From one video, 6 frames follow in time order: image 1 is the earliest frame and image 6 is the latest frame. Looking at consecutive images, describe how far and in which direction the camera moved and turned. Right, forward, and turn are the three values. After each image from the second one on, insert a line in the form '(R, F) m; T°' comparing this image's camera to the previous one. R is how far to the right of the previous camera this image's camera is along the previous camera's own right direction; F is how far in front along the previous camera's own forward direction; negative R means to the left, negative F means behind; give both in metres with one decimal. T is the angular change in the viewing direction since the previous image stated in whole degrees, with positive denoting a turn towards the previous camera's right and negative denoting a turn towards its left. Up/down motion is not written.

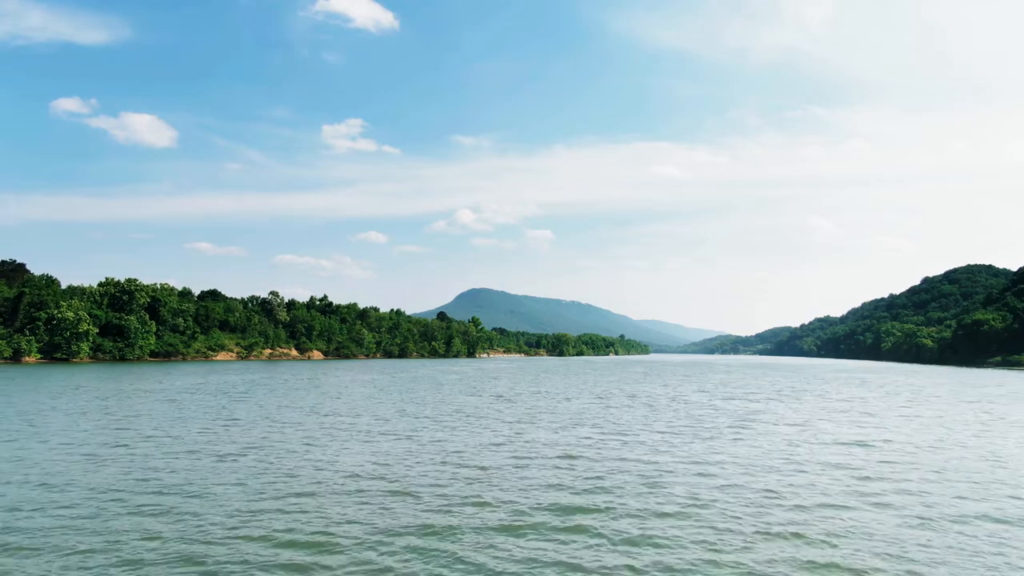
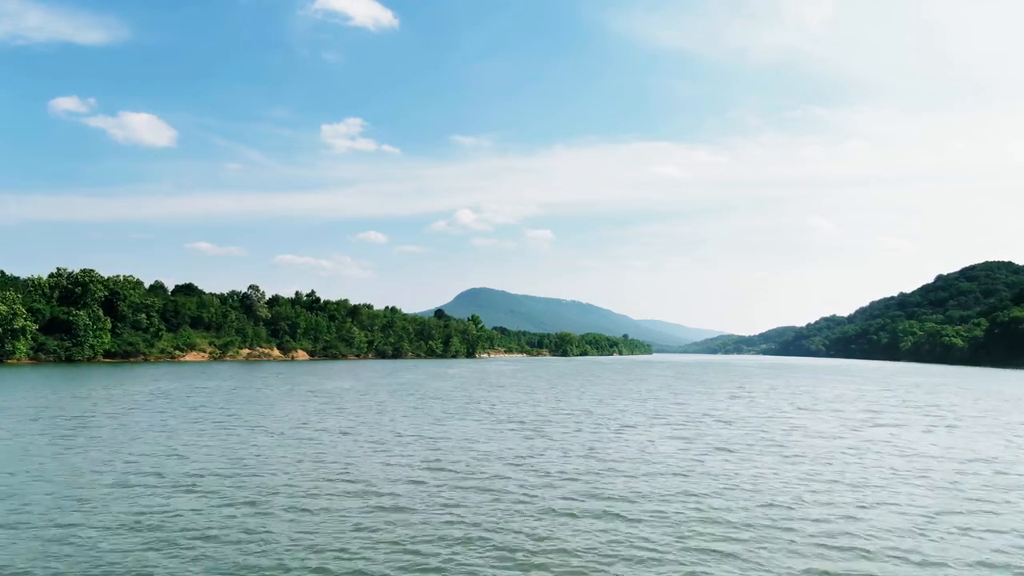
(-0.6, +11.6) m; 0°
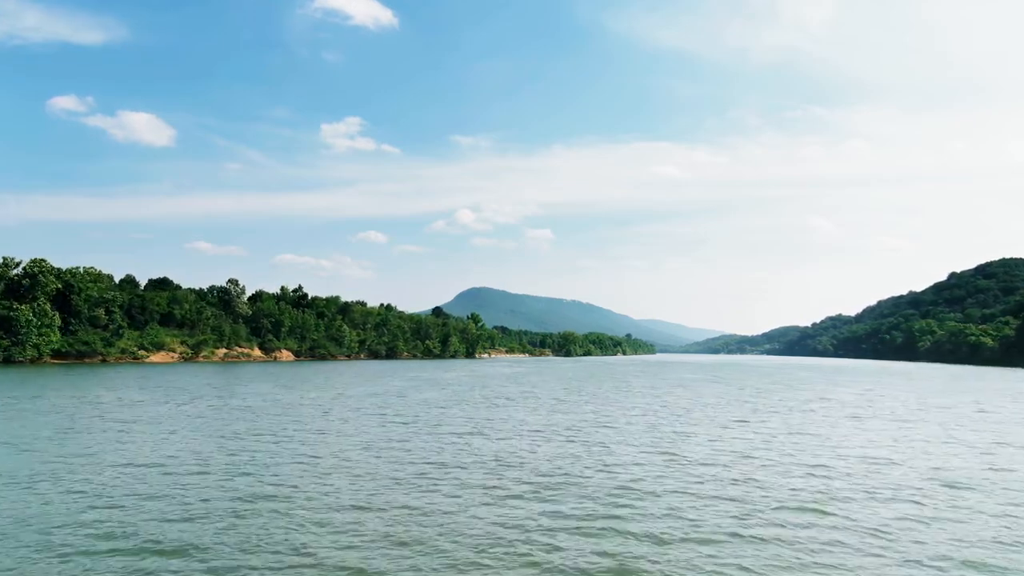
(-0.6, +10.2) m; 0°
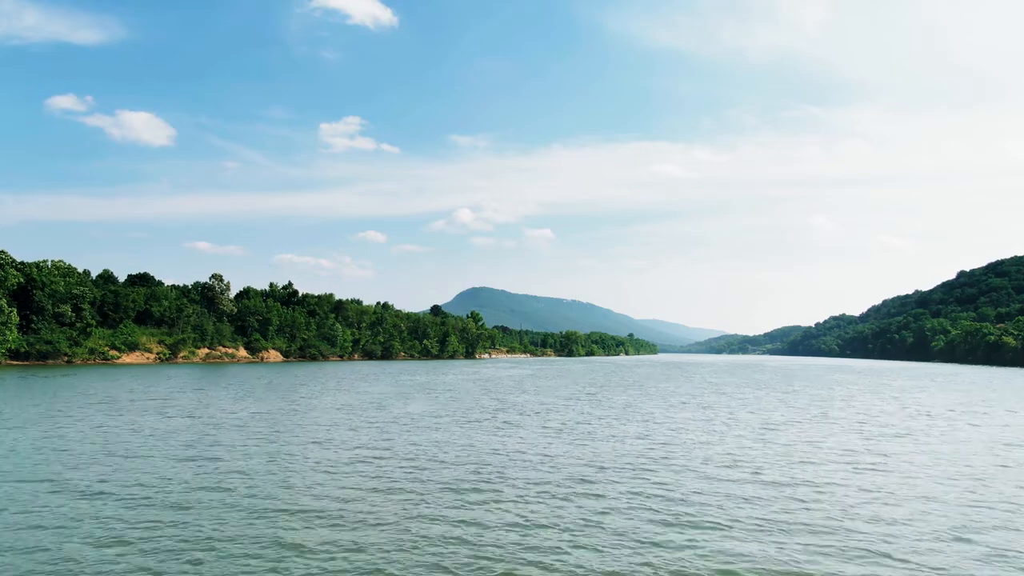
(-0.5, +6.9) m; 0°
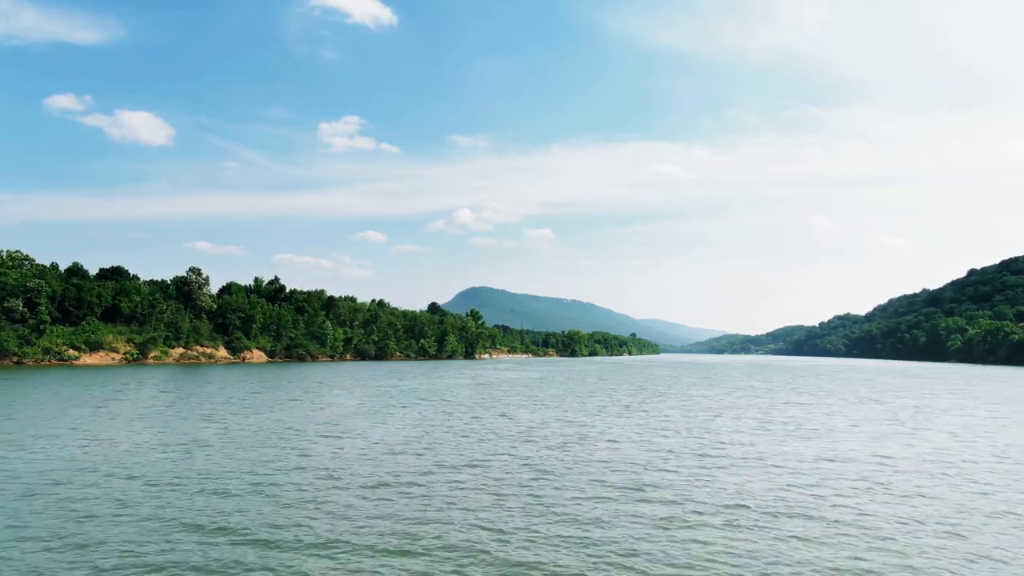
(-0.5, +8.0) m; 0°
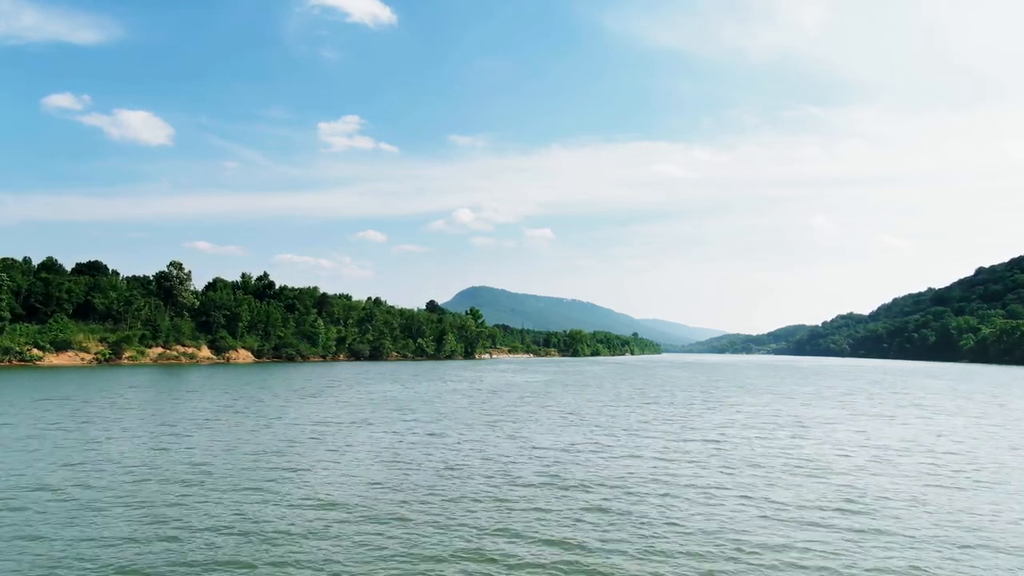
(-0.3, +5.8) m; 0°
